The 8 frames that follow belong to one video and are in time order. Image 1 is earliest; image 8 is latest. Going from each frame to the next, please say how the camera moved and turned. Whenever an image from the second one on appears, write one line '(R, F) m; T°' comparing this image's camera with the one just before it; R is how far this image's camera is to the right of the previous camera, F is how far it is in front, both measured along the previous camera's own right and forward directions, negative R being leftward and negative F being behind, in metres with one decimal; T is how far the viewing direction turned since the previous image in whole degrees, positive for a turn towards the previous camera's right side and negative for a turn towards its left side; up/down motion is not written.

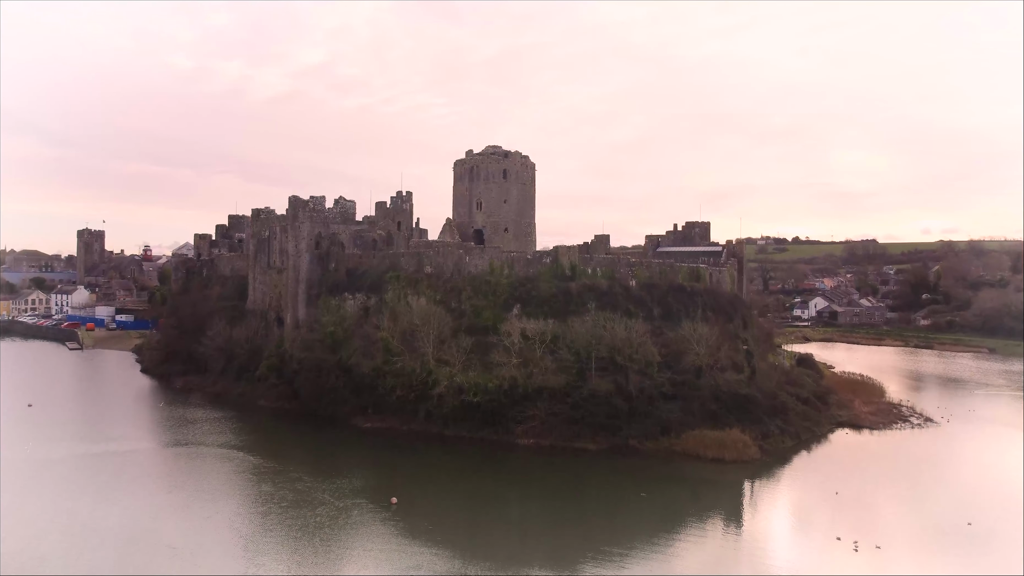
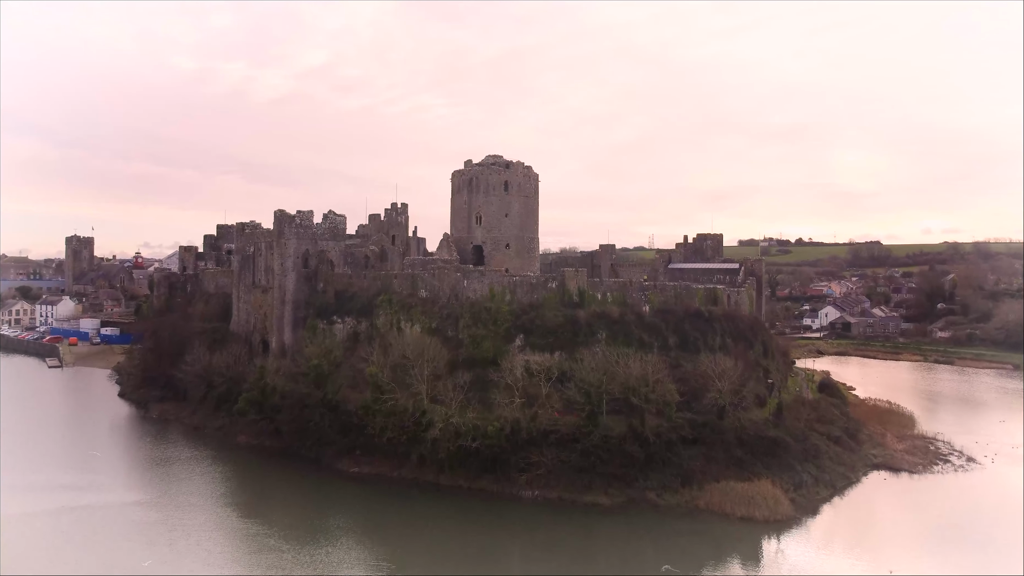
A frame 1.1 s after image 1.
(-0.1, +2.6) m; 0°
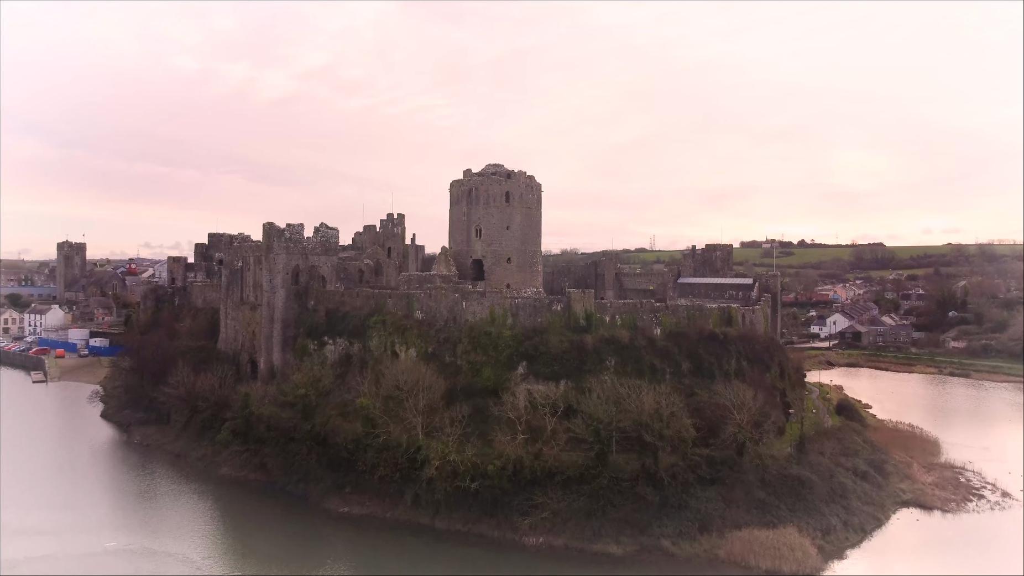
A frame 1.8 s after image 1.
(-0.1, +1.9) m; 0°
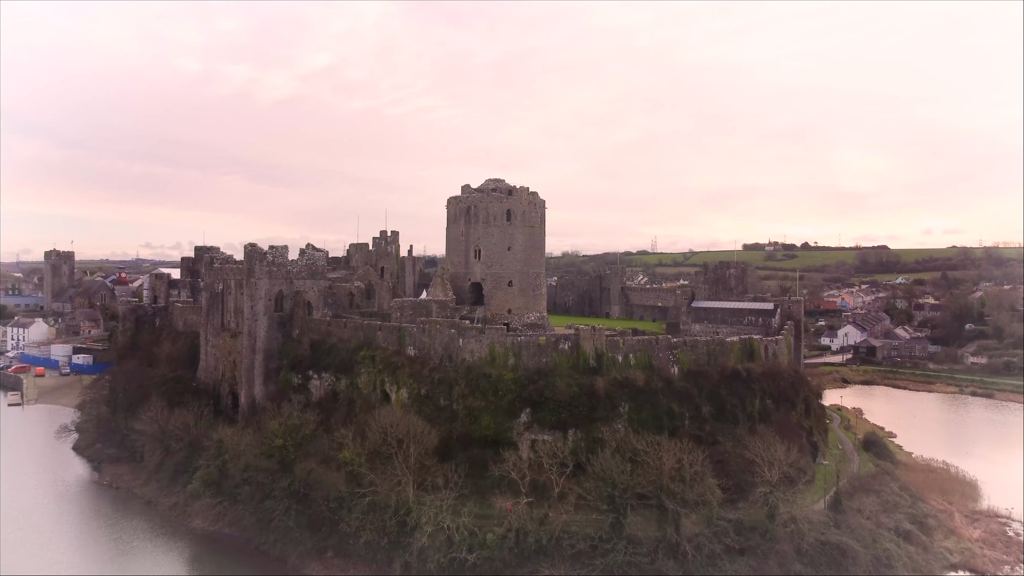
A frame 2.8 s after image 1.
(-0.1, +2.6) m; 0°
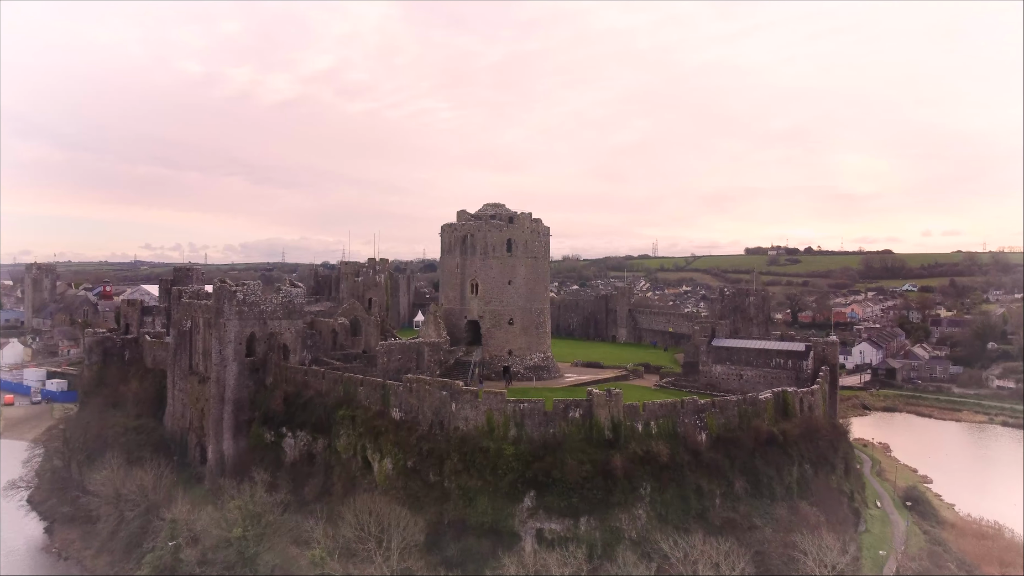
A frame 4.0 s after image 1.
(0.0, +3.4) m; 0°
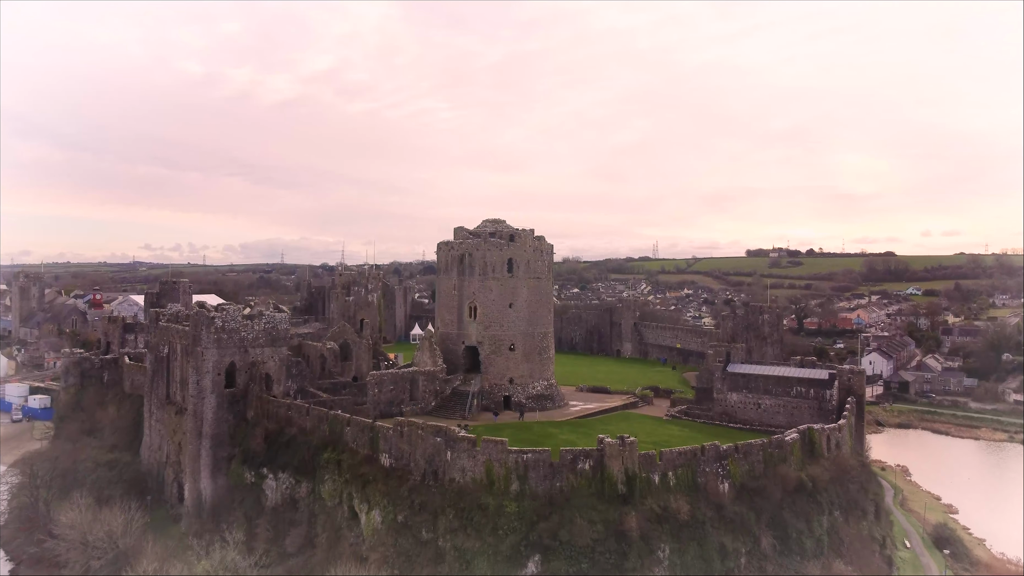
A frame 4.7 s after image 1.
(-0.1, +2.1) m; 0°
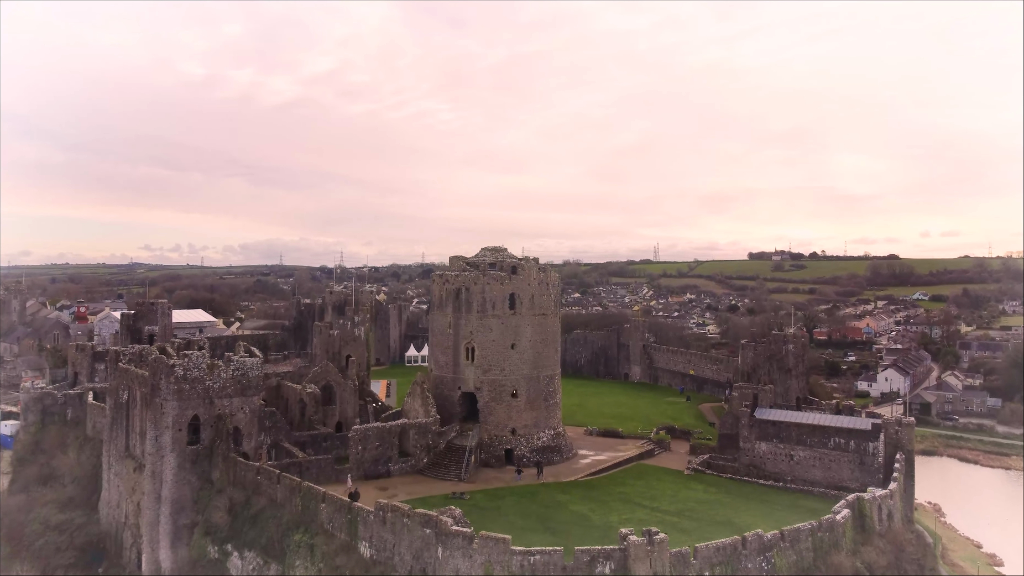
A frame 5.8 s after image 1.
(-0.1, +3.1) m; 0°
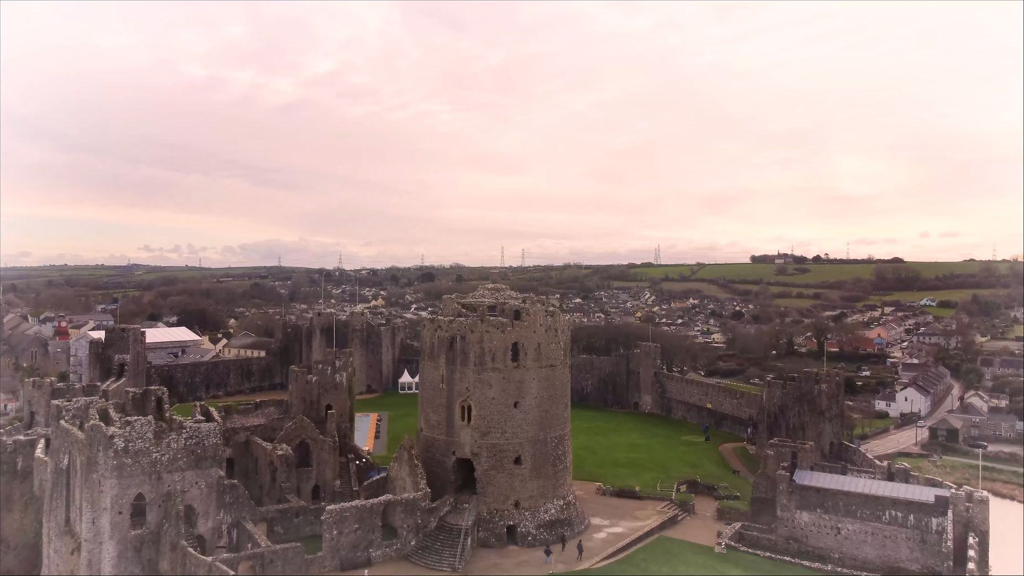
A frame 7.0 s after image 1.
(-0.1, +3.5) m; 0°
